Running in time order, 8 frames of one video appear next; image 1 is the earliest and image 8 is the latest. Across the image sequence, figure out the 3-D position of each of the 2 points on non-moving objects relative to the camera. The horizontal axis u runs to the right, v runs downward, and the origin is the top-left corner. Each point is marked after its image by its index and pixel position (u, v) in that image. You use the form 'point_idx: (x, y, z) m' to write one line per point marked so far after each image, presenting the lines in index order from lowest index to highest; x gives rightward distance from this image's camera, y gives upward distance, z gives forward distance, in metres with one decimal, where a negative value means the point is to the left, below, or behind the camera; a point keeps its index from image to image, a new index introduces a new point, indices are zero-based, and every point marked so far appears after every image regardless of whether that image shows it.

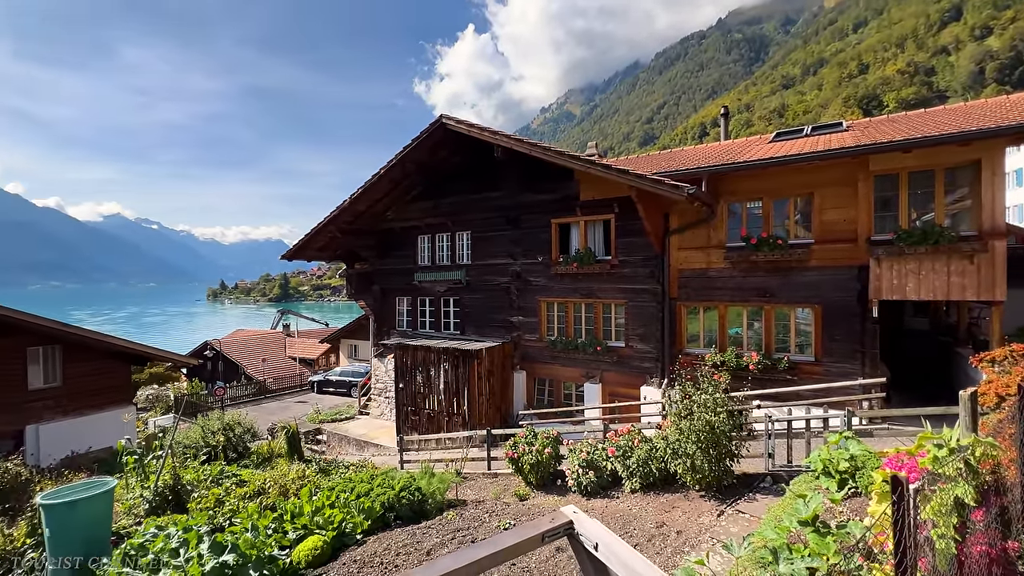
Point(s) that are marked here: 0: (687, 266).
0: (+4.2, +0.5, +11.7) m
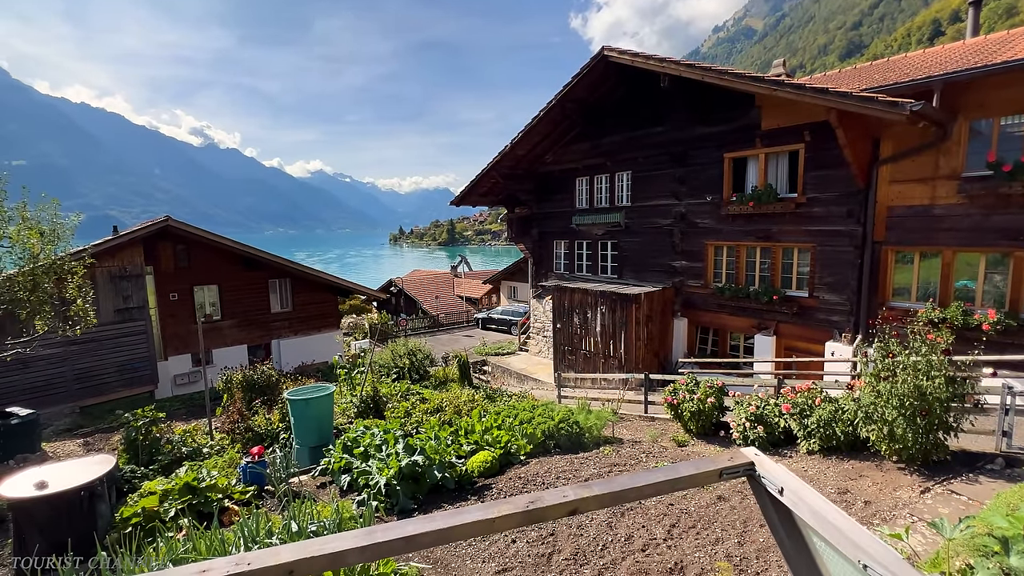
0: (+7.7, +1.7, +9.6) m
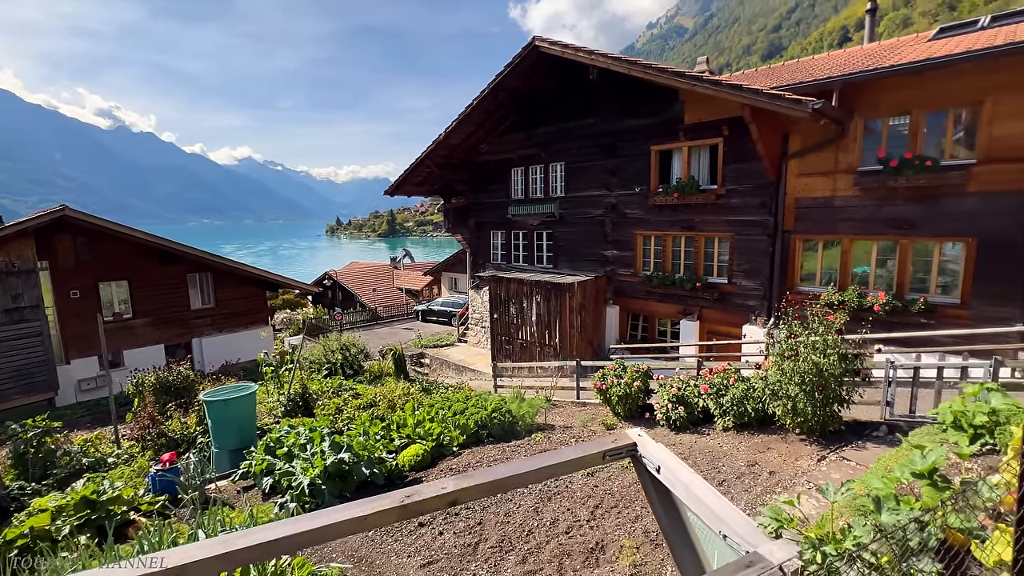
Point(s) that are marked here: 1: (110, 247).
0: (+6.3, +2.0, +10.4) m
1: (-11.7, +1.2, +14.0) m
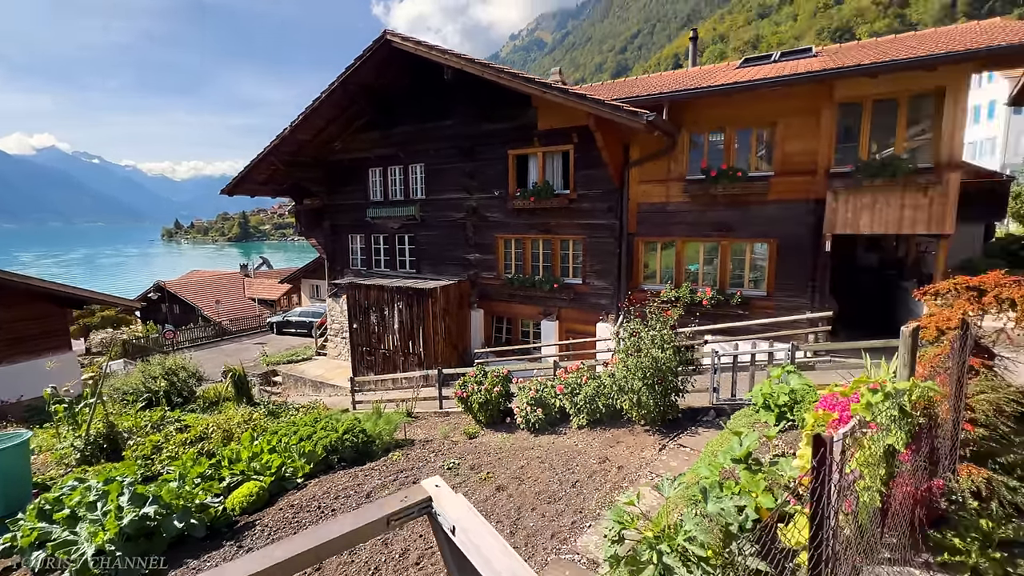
0: (+3.1, +2.1, +11.3) m
1: (-15.1, +0.6, +10.2) m
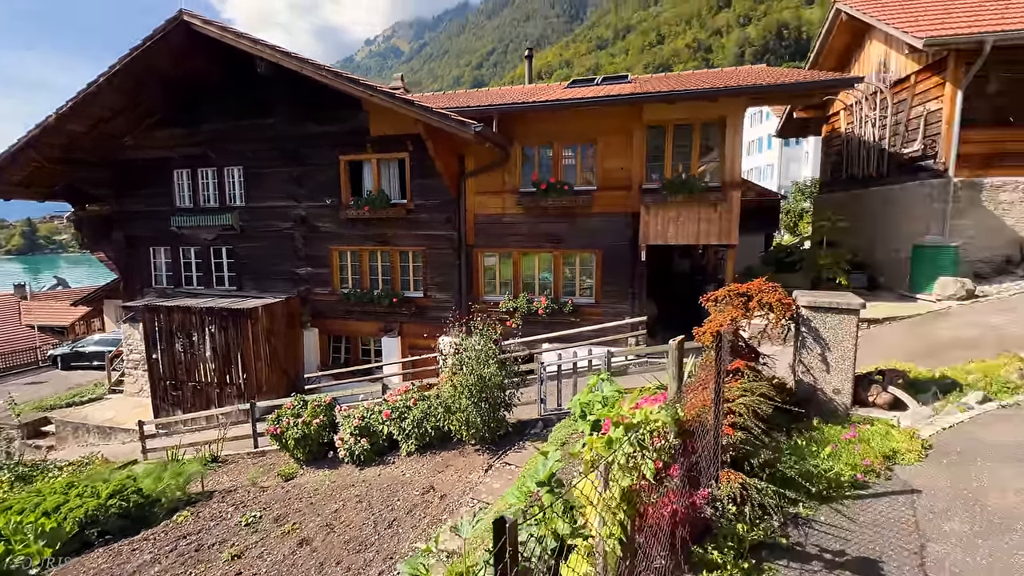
0: (-0.7, +1.8, +11.3) m
1: (-17.9, -0.2, +5.2) m
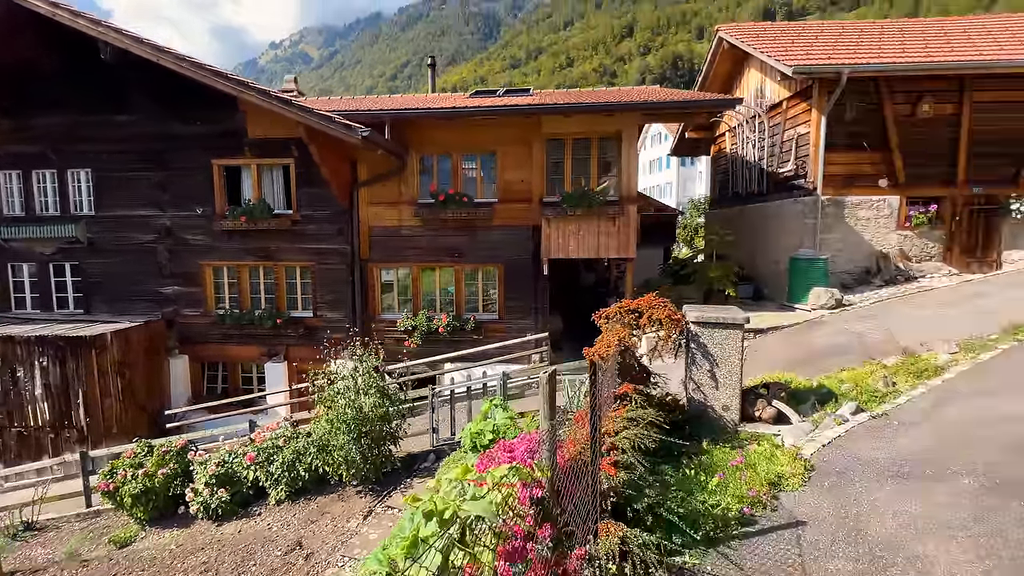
0: (-2.9, +1.4, +10.5) m
1: (-18.8, -0.6, +1.6) m
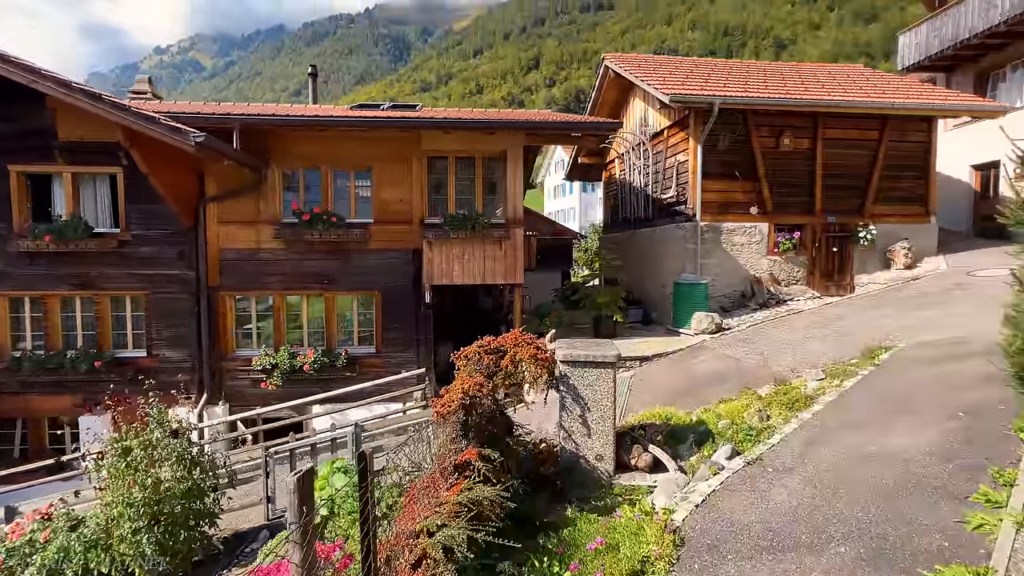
0: (-5.2, +0.8, +9.0) m
1: (-19.3, -1.0, -2.7) m
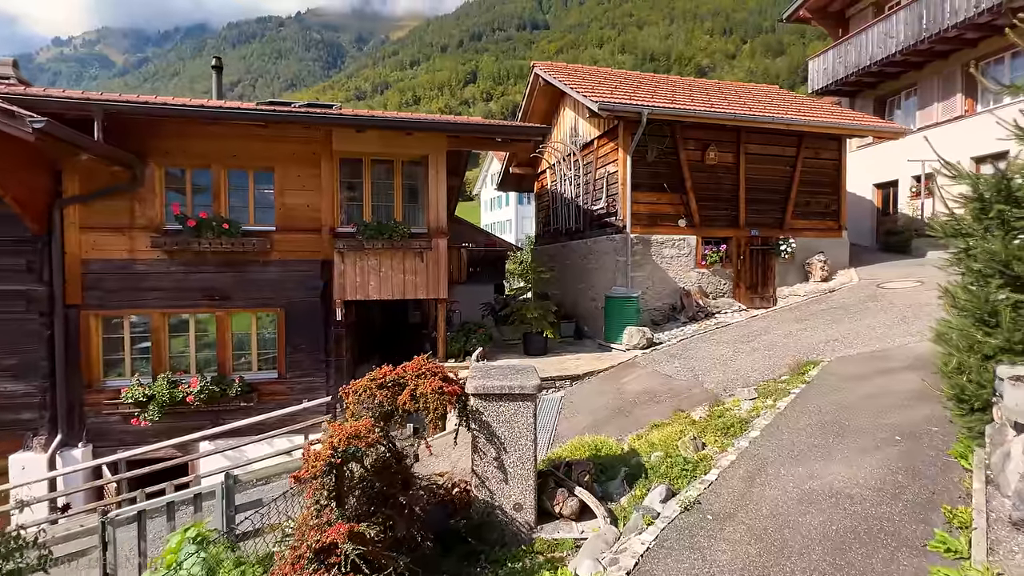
0: (-6.5, +0.5, +7.6) m
1: (-18.9, -1.0, -5.8) m
